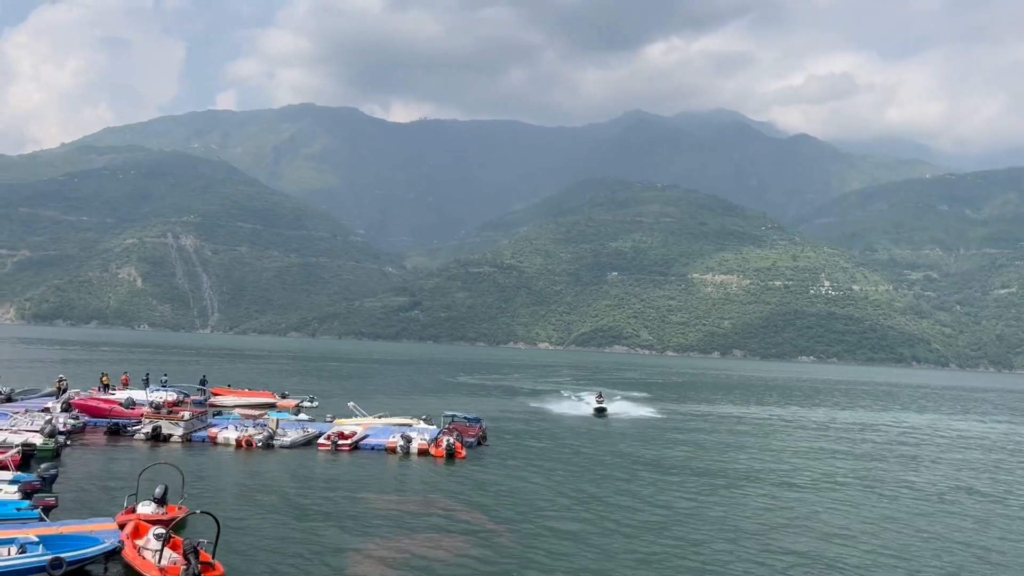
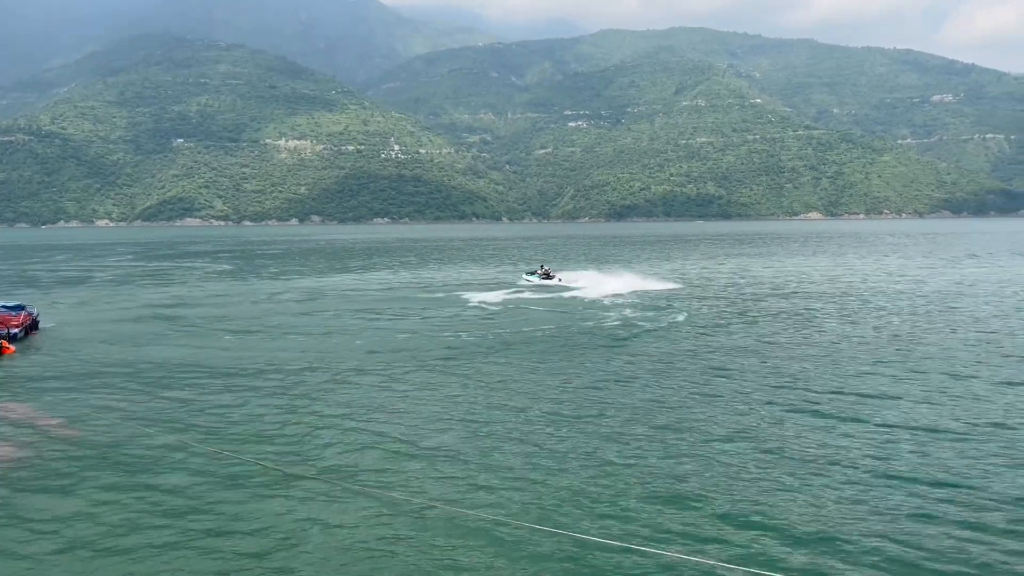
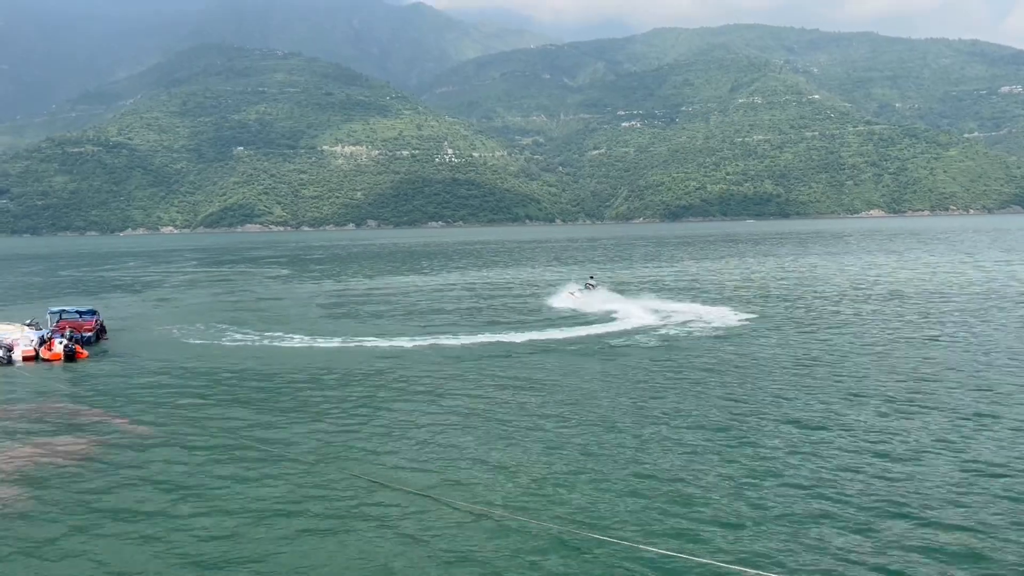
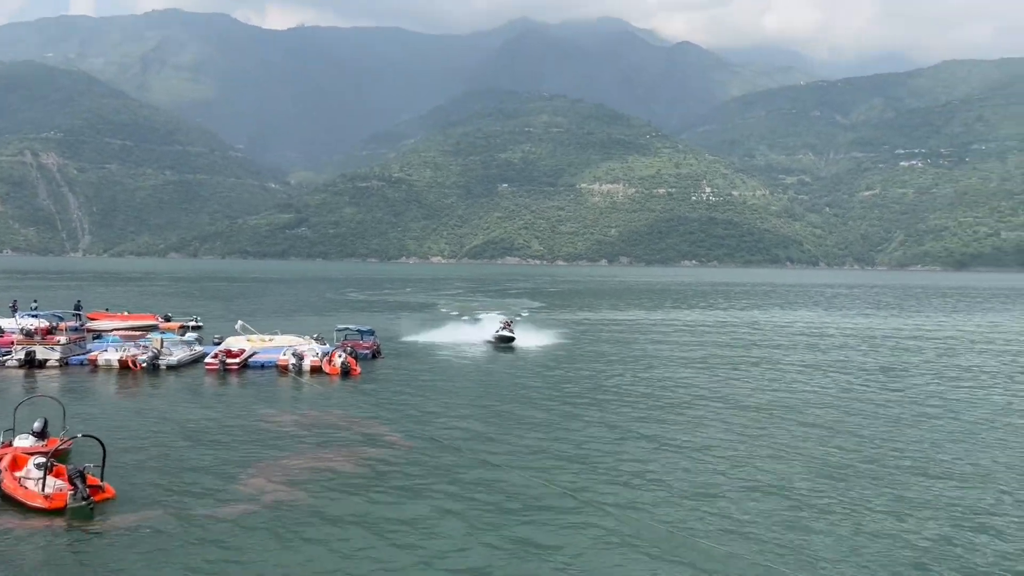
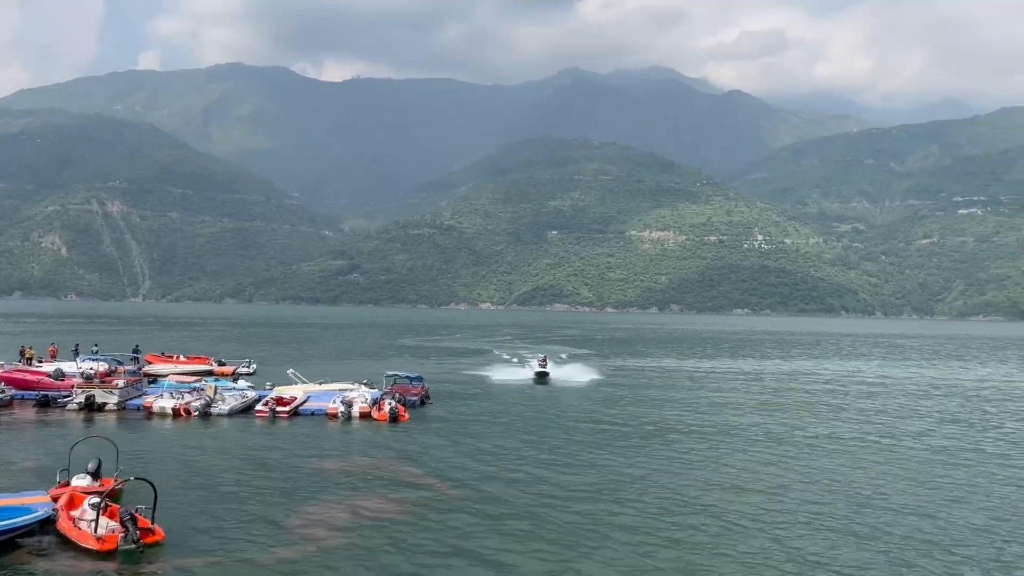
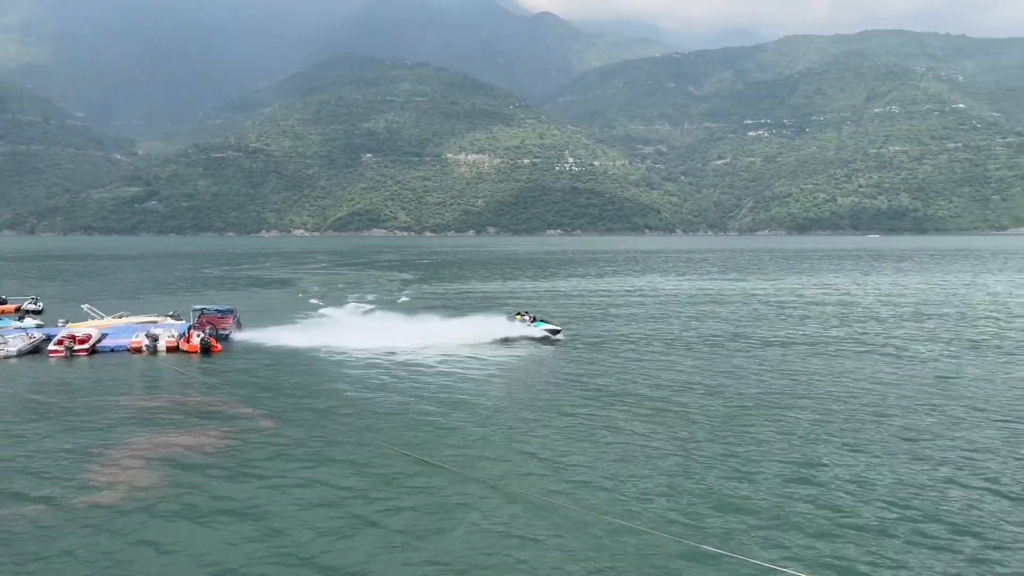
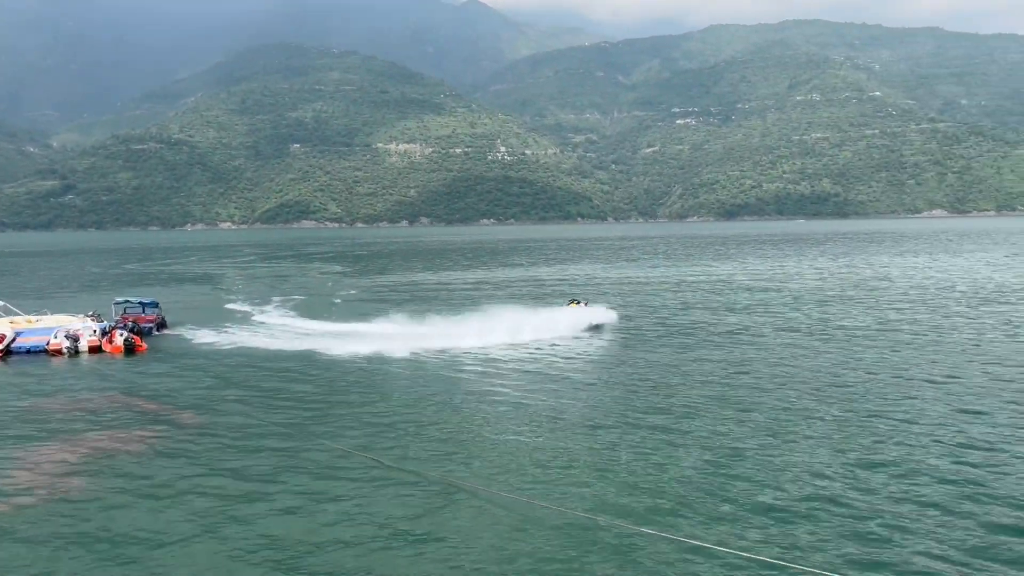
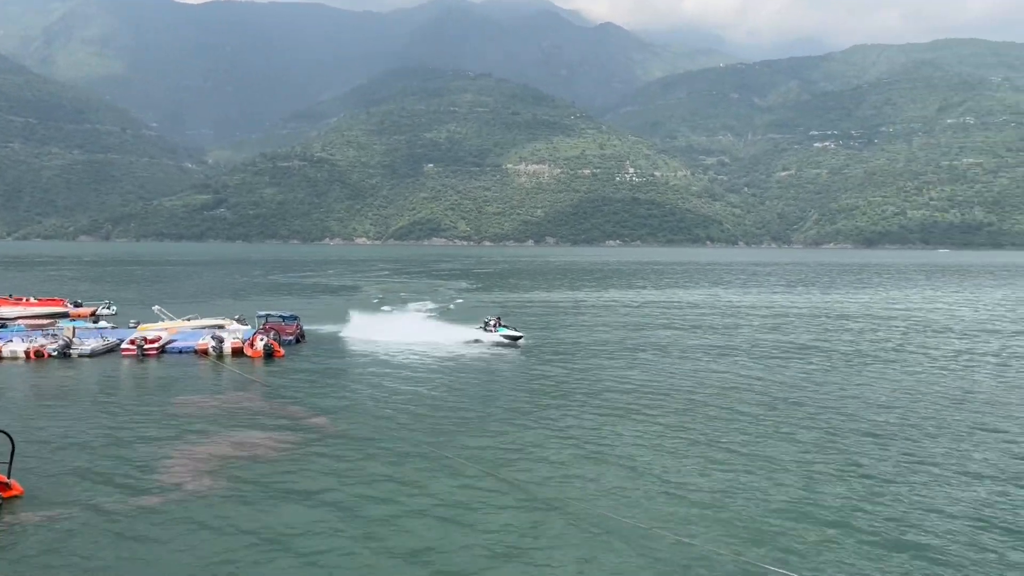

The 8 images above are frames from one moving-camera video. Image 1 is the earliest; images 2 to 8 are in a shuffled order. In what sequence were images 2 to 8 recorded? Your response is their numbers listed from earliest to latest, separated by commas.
5, 4, 8, 6, 7, 3, 2
